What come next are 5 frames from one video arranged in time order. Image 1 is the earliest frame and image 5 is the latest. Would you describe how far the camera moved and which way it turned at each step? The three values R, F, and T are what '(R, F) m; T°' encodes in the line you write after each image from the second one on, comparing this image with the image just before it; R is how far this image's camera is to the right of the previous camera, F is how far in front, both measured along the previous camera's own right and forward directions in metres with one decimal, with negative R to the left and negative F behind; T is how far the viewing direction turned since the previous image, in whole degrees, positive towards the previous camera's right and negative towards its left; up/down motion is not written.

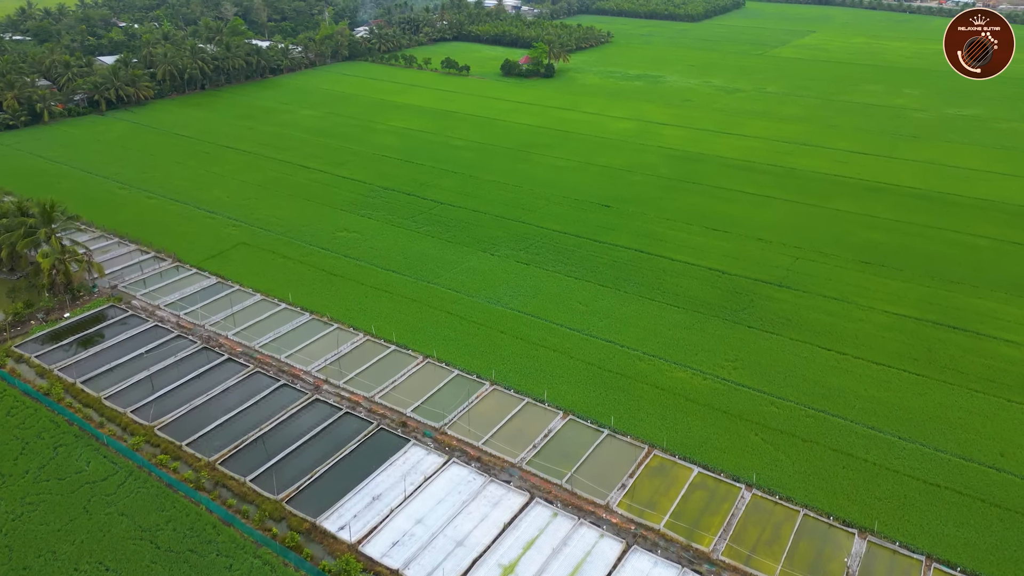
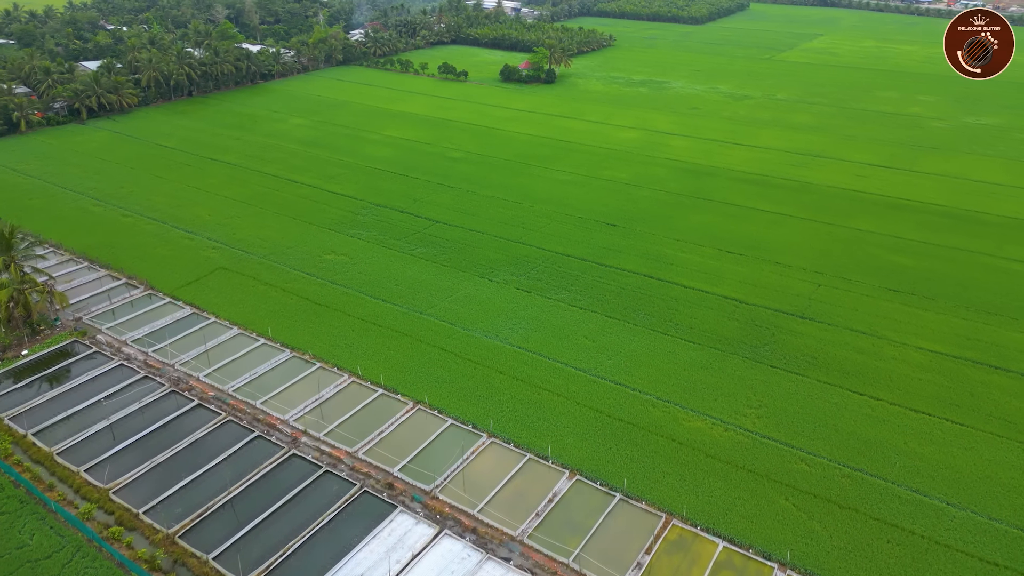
(0.0, +2.4) m; 0°
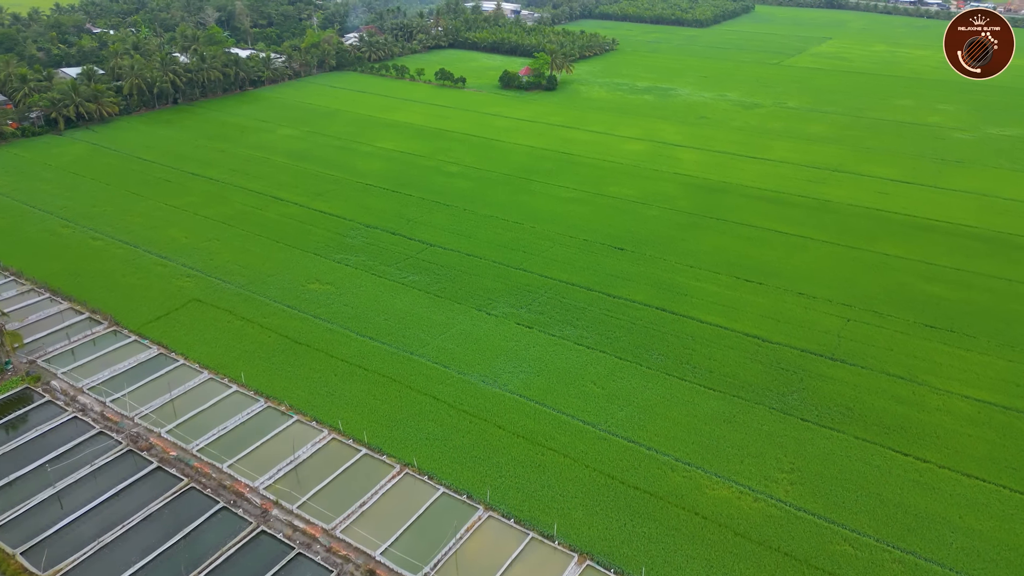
(0.0, +2.6) m; 0°
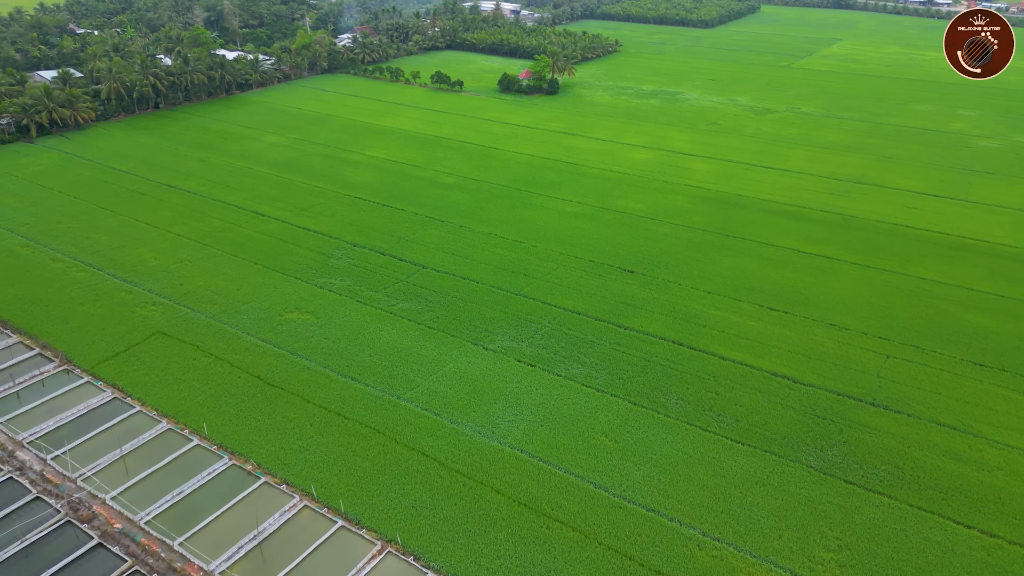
(0.0, +2.9) m; 0°
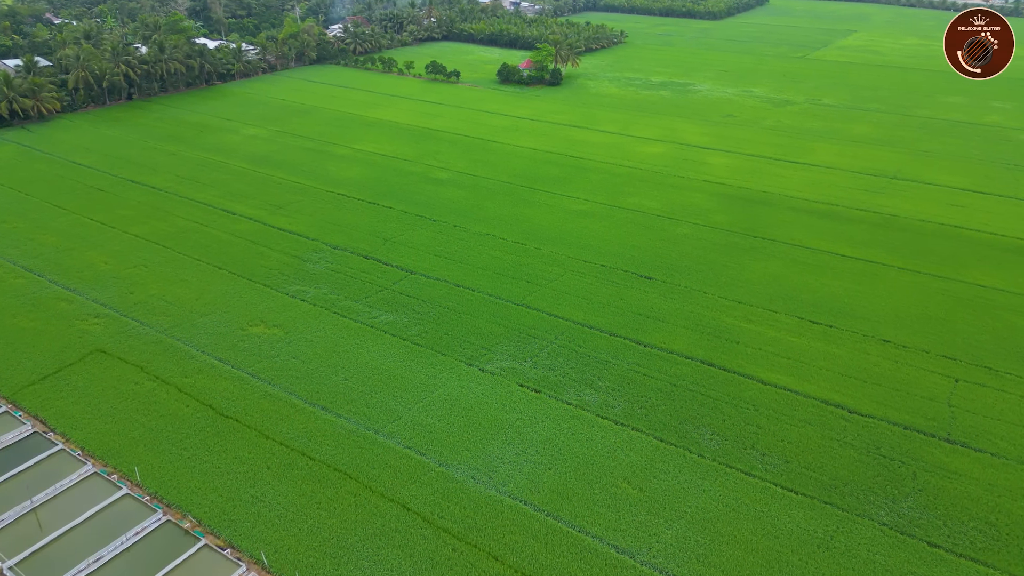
(-0.1, +3.8) m; 0°
